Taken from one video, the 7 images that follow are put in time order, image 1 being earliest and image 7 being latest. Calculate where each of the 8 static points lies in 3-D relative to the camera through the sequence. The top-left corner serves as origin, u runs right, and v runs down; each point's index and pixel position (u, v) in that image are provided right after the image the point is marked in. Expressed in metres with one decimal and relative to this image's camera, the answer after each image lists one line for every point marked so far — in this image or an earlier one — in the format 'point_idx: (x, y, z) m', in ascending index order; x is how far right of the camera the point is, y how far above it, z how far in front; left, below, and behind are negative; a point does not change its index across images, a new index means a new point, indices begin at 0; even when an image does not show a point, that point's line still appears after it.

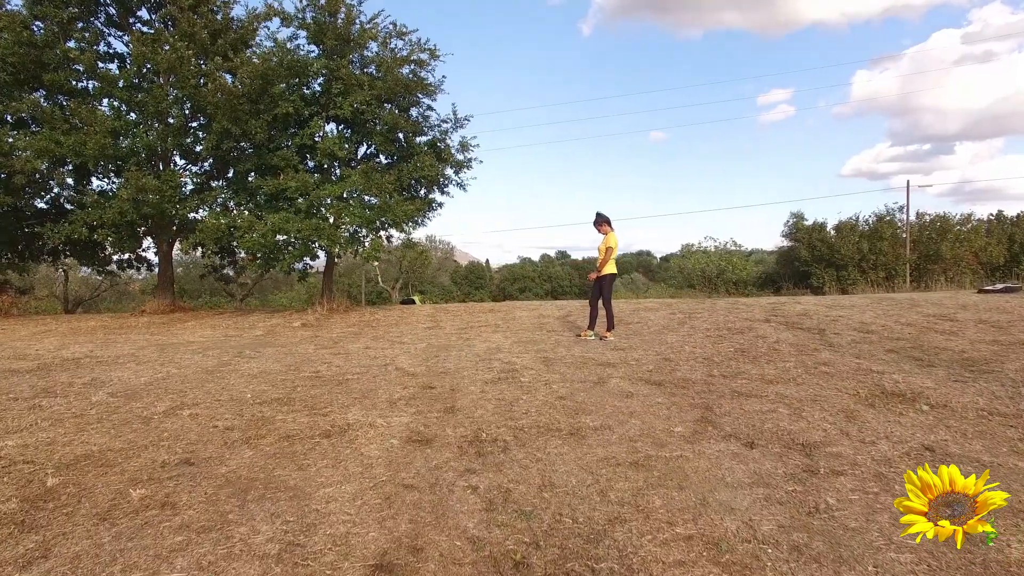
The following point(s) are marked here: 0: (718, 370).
0: (+1.9, -0.7, +5.7) m
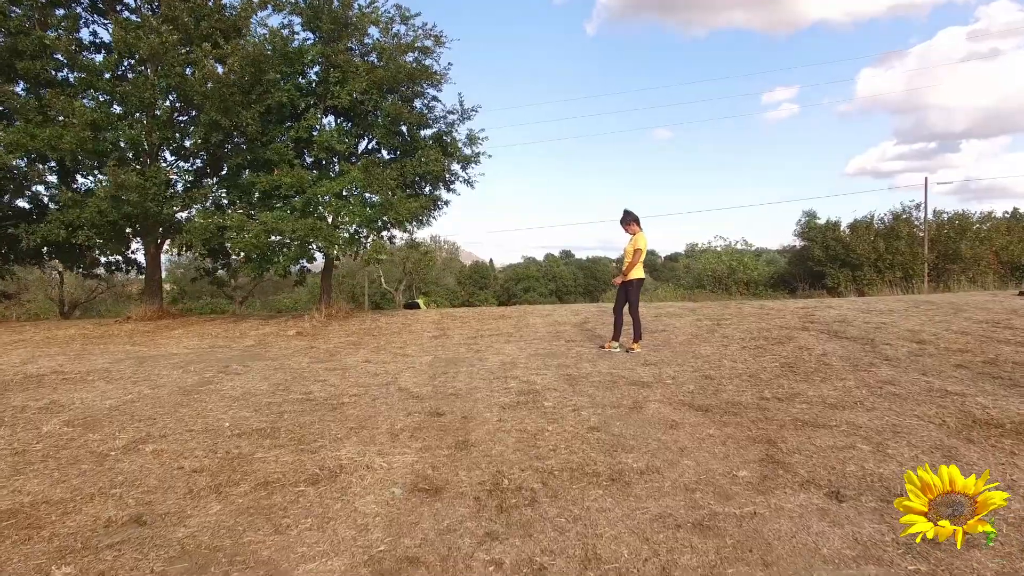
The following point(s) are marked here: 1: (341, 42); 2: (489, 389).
0: (+2.0, -0.8, +4.9) m
1: (-2.6, +3.7, +9.5) m
2: (-0.2, -0.8, +5.2) m
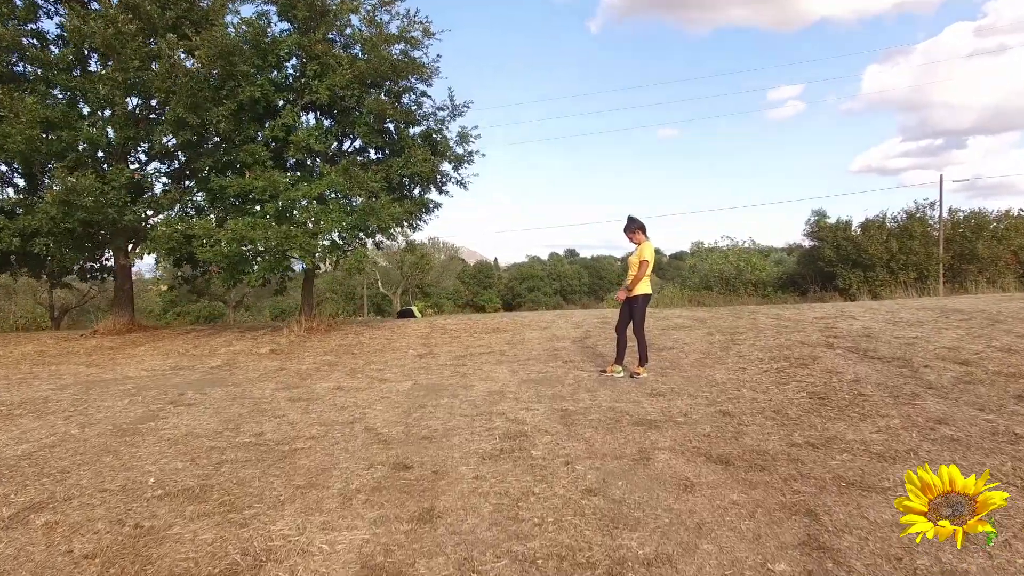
0: (+1.9, -1.0, +4.1) m
1: (-2.7, +3.5, +8.7) m
2: (-0.3, -1.0, +4.4) m
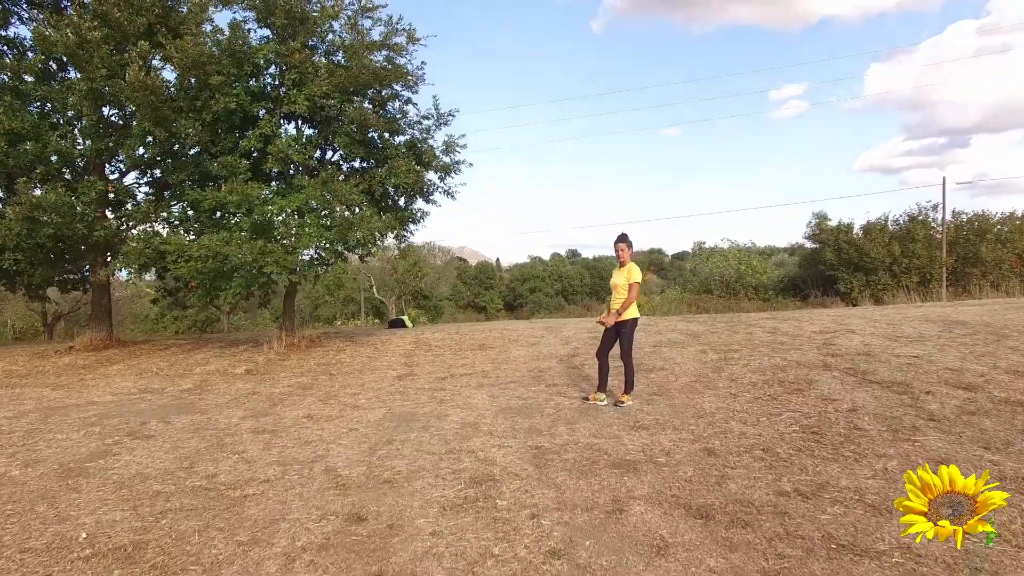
0: (+1.7, -1.2, +3.8) m
1: (-2.9, +3.3, +8.4) m
2: (-0.5, -1.2, +4.1) m
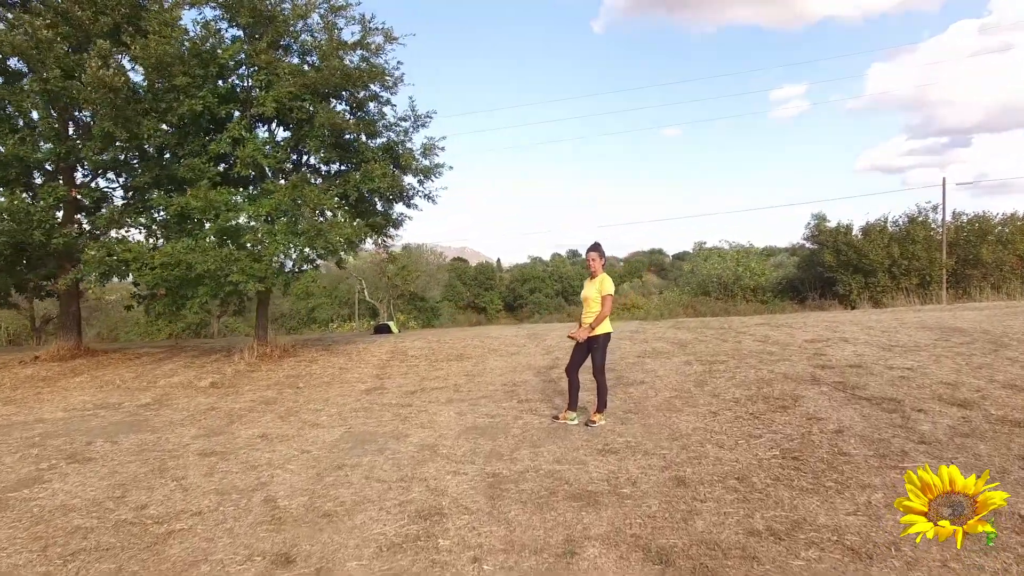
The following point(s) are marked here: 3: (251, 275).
0: (+1.4, -1.3, +3.5) m
1: (-3.1, +3.2, +8.1) m
2: (-0.8, -1.3, +3.8) m
3: (-3.2, +0.2, +7.7) m
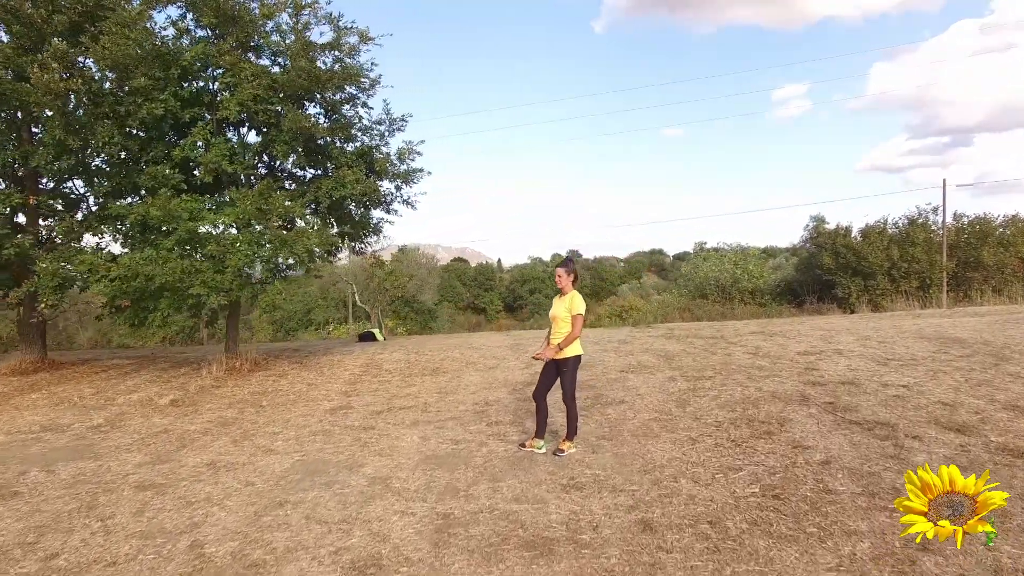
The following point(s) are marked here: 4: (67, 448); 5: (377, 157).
0: (+1.1, -1.4, +3.1) m
1: (-3.4, +3.0, +7.7) m
2: (-1.1, -1.5, +3.4) m
3: (-3.4, 0.0, +7.3) m
4: (-4.0, -1.4, +5.7) m
5: (-1.9, +1.8, +8.9) m
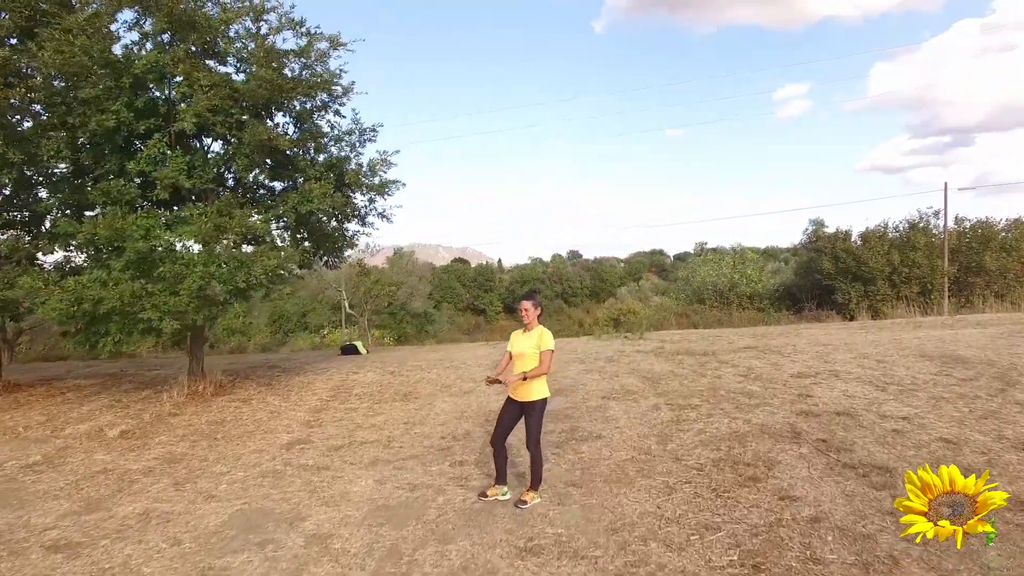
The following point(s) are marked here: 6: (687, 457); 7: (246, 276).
0: (+0.8, -1.6, +2.7) m
1: (-3.7, +2.8, +7.3) m
2: (-1.4, -1.7, +3.0) m
3: (-3.7, -0.2, +6.9) m
4: (-4.2, -1.7, +5.2) m
5: (-2.2, +1.6, +8.5) m
6: (+1.5, -1.4, +5.3) m
7: (-2.9, +0.2, +7.3) m
